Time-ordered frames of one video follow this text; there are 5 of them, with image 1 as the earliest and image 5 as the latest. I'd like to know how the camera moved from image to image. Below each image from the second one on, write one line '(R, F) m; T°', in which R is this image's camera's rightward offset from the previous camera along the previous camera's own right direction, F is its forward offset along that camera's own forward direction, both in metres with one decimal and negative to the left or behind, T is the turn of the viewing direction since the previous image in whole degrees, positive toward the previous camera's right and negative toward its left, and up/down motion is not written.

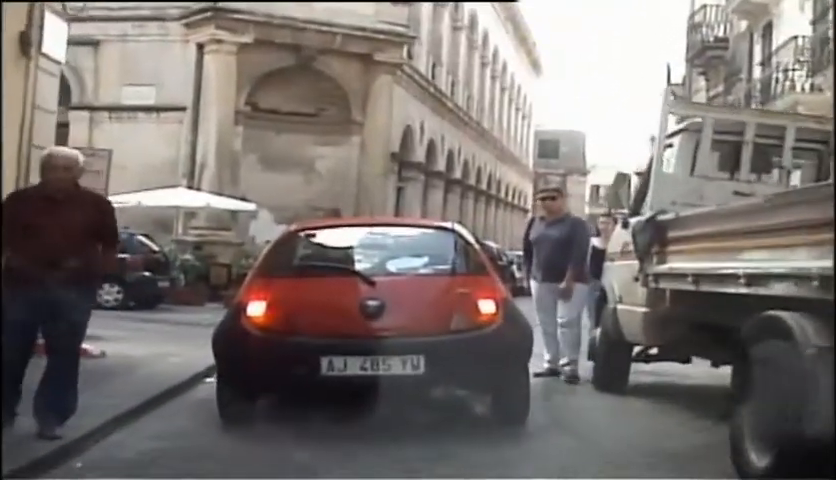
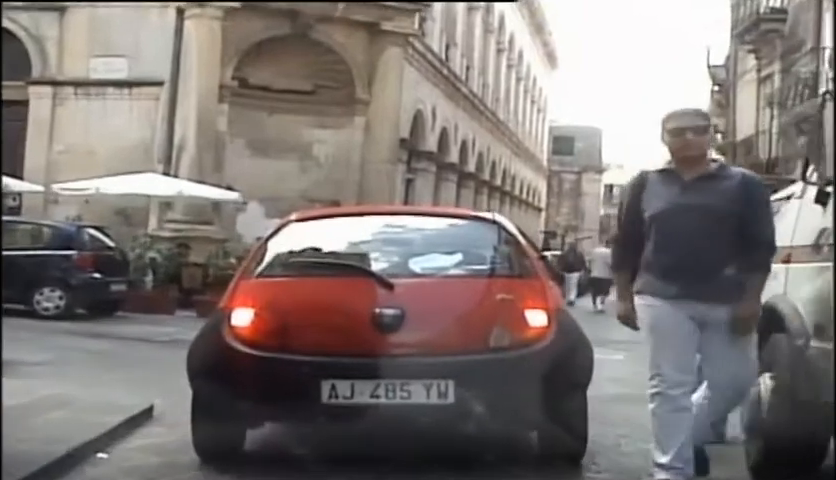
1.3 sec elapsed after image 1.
(0.0, +1.0) m; 0°
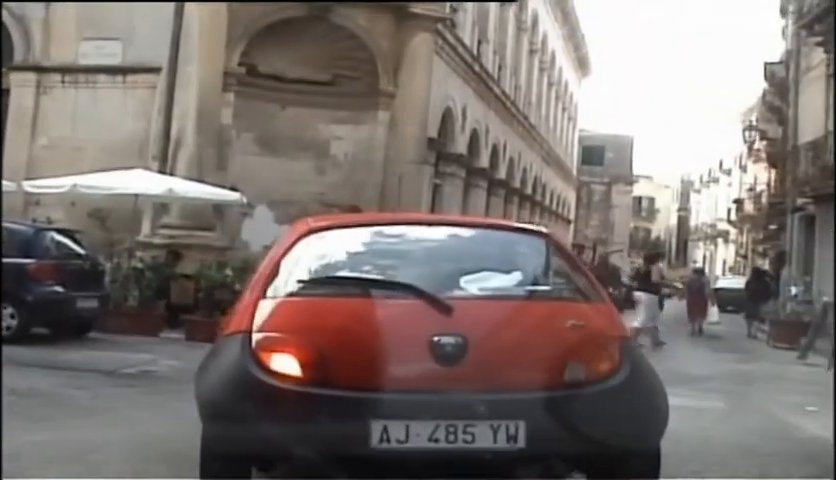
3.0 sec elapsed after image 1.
(0.0, +0.7) m; -1°
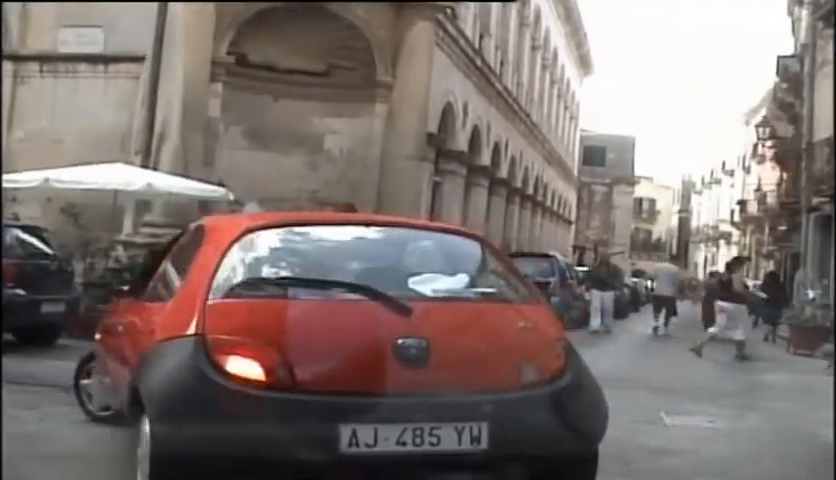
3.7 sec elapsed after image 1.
(0.0, +0.3) m; 0°
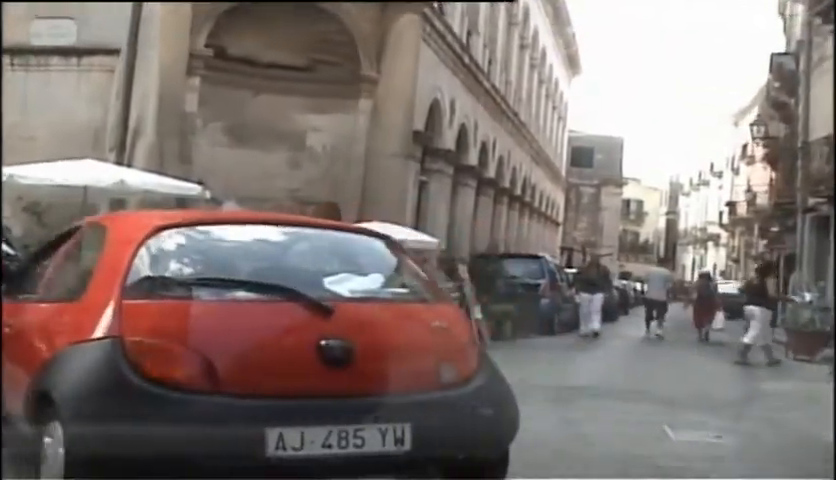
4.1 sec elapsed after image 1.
(0.0, +0.2) m; +1°
